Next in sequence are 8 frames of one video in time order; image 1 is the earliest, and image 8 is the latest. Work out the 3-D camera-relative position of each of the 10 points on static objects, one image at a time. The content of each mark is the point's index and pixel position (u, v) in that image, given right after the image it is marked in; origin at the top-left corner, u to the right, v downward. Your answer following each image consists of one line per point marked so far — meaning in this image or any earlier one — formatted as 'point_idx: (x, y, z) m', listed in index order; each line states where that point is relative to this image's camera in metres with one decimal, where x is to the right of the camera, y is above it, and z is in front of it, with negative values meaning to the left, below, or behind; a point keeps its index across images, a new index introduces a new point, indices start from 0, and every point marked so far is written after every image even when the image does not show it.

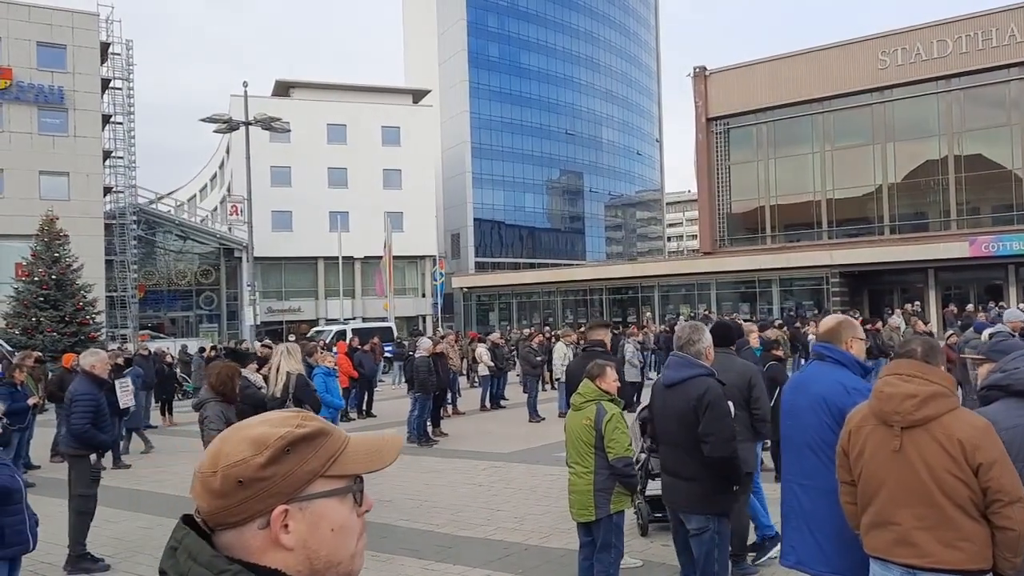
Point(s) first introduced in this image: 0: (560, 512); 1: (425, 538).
0: (+0.6, -2.3, +8.4) m
1: (-0.7, -2.3, +7.5) m
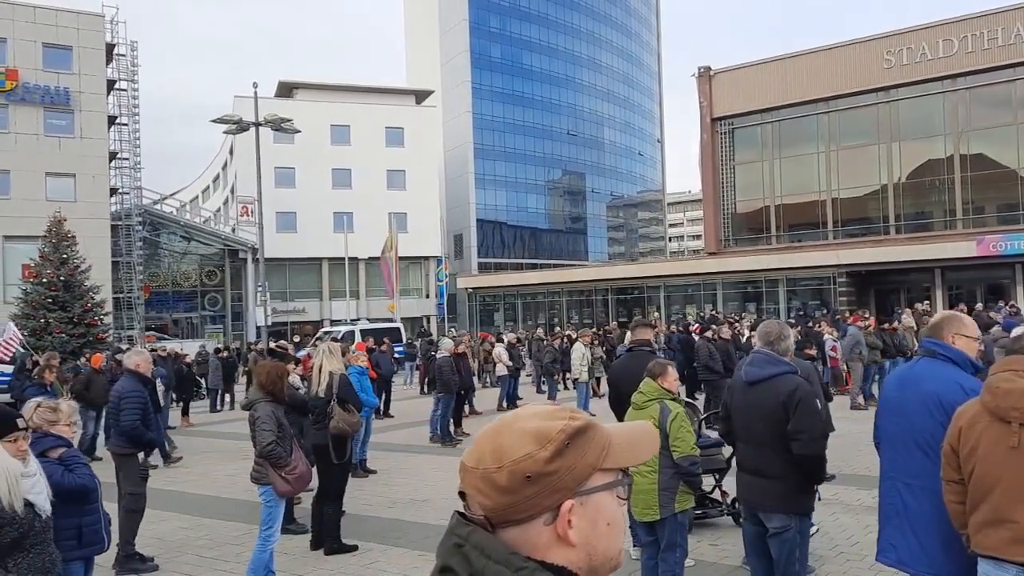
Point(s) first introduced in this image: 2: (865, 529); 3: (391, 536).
0: (+0.9, -2.3, +8.4) m
1: (-0.3, -2.3, +7.4) m
2: (+3.1, -2.1, +7.1) m
3: (-1.1, -2.4, +7.7) m
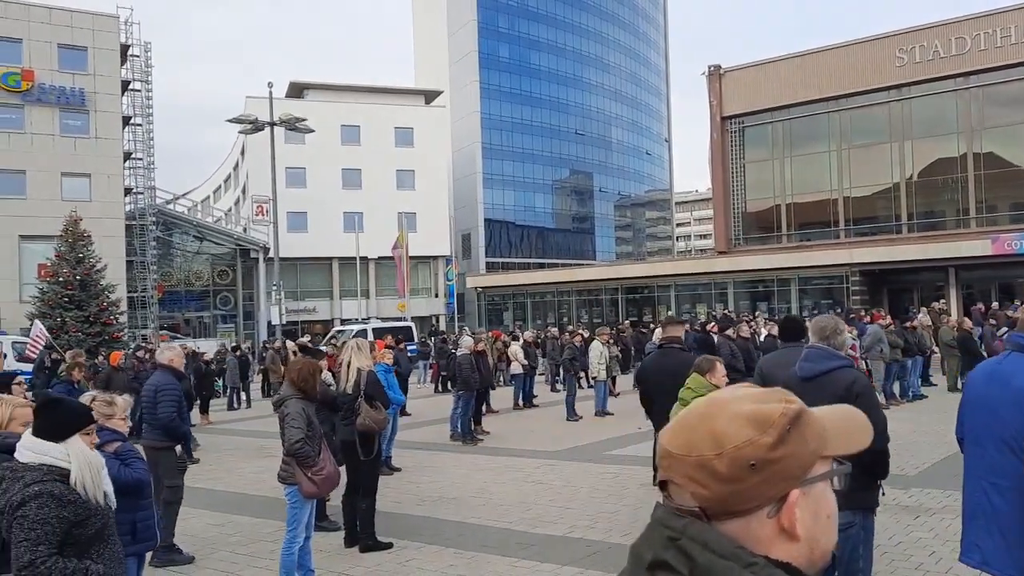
0: (+1.3, -2.3, +8.4) m
1: (0.0, -2.3, +7.4) m
2: (+3.4, -2.1, +7.0) m
3: (-0.8, -2.3, +7.6) m
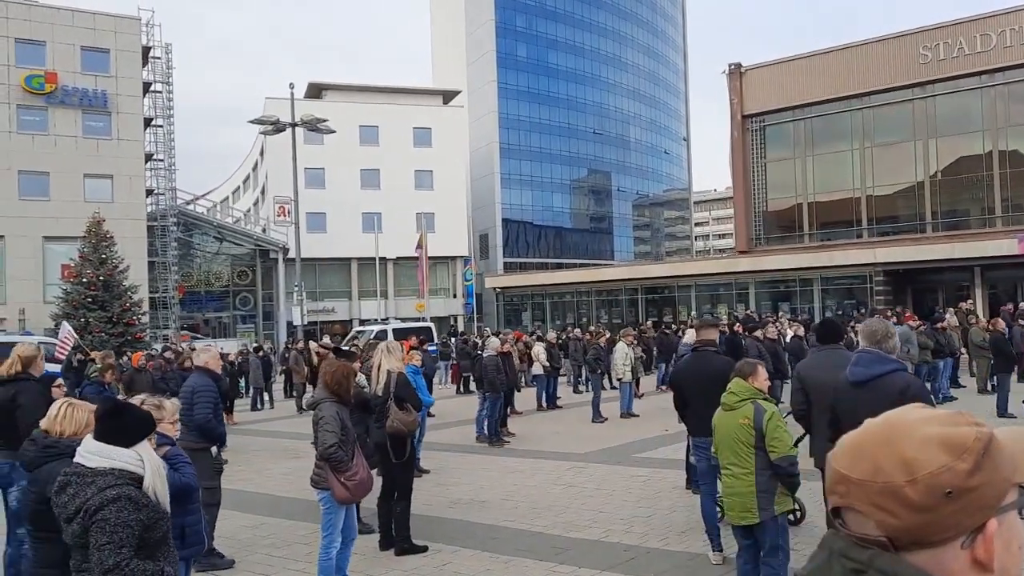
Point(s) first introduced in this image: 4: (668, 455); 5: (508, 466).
0: (+1.6, -2.3, +8.3) m
1: (+0.3, -2.3, +7.3) m
2: (+3.7, -2.1, +6.9) m
3: (-0.5, -2.3, +7.6) m
4: (+2.3, -2.5, +11.9) m
5: (0.0, -2.5, +11.5) m
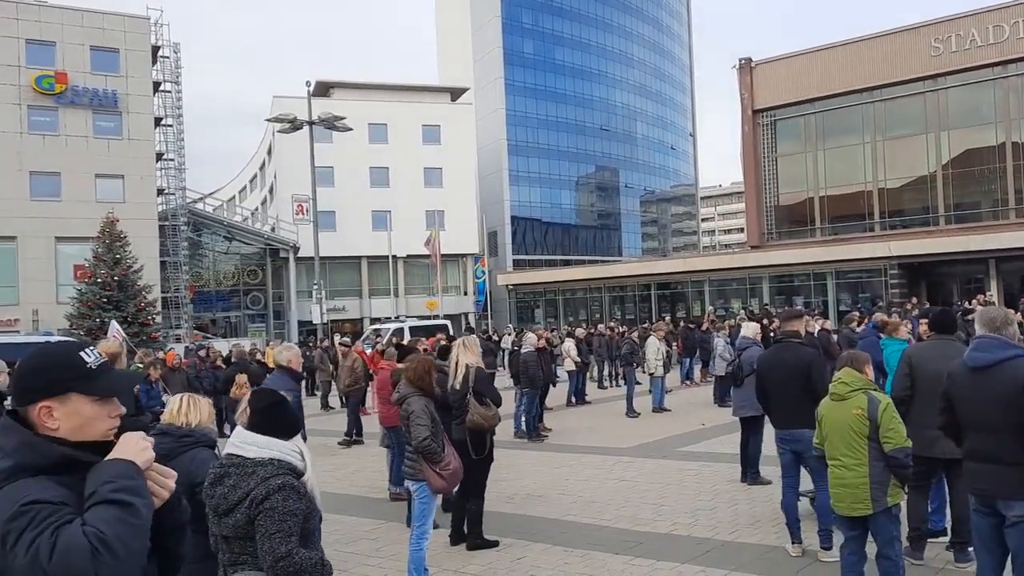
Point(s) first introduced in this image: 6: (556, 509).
0: (+2.2, -2.2, +8.2) m
1: (+0.9, -2.2, +7.3) m
2: (+4.3, -2.0, +6.9) m
3: (+0.1, -2.3, +7.5) m
4: (+2.9, -2.4, +11.8) m
5: (+0.6, -2.5, +11.5) m
6: (+0.5, -2.3, +8.5) m
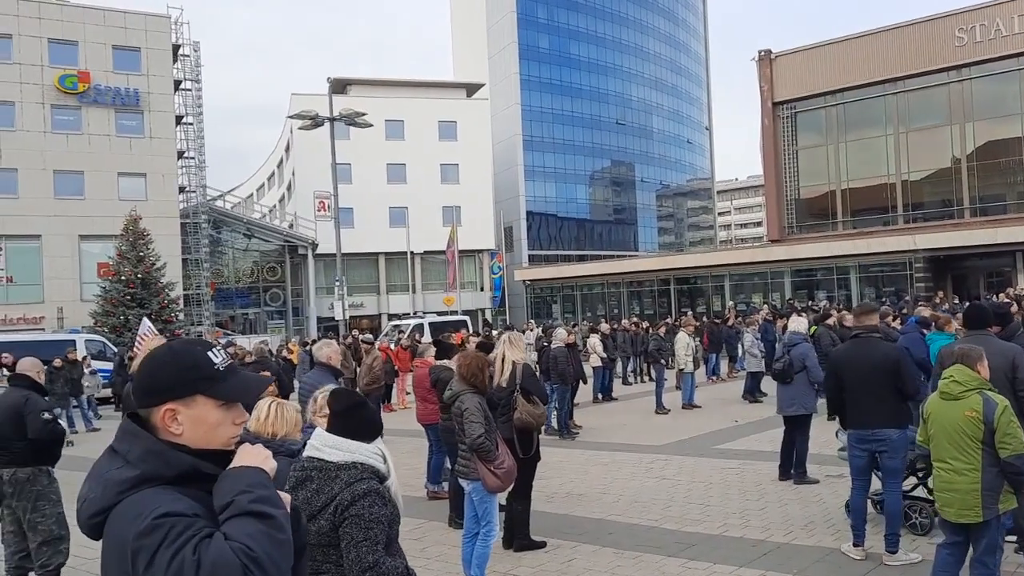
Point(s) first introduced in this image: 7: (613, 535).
0: (+2.7, -2.2, +8.1) m
1: (+1.3, -2.2, +7.1) m
2: (+4.7, -1.9, +6.7) m
3: (+0.6, -2.2, +7.4) m
4: (+3.4, -2.3, +11.7) m
5: (+1.1, -2.4, +11.4) m
6: (+0.9, -2.3, +8.4) m
7: (+0.9, -2.2, +7.3) m
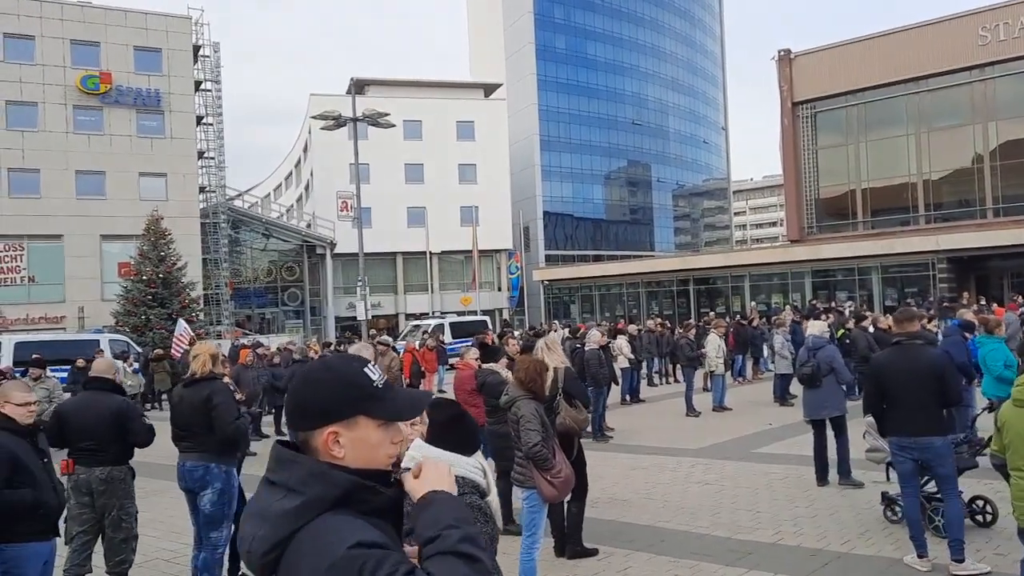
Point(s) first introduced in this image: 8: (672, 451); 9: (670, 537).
0: (+3.1, -2.2, +7.9) m
1: (+1.8, -2.2, +7.0) m
2: (+5.2, -2.0, +6.5) m
3: (+1.0, -2.3, +7.3) m
4: (+3.9, -2.3, +11.5) m
5: (+1.6, -2.4, +11.2) m
6: (+1.4, -2.3, +8.3) m
7: (+1.4, -2.2, +7.1) m
8: (+2.4, -2.4, +12.0) m
9: (+1.4, -2.2, +7.3) m
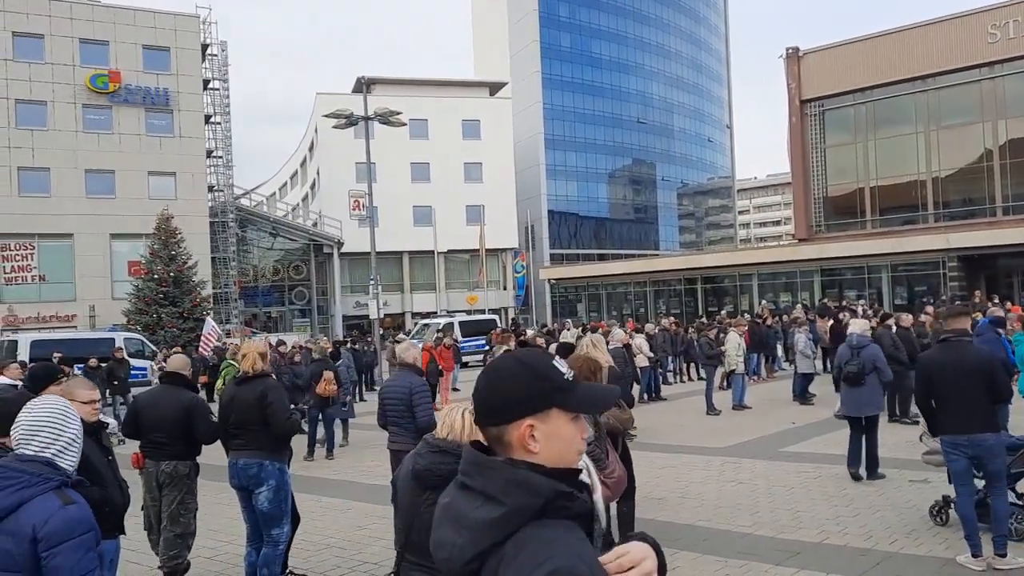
0: (+3.5, -2.2, +7.8) m
1: (+2.2, -2.2, +7.0) m
2: (+5.6, -1.9, +6.4) m
3: (+1.4, -2.2, +7.2) m
4: (+4.3, -2.3, +11.5) m
5: (+2.0, -2.4, +11.2) m
6: (+1.7, -2.3, +8.2) m
7: (+1.7, -2.2, +7.1) m
8: (+2.7, -2.4, +12.0) m
9: (+1.8, -2.2, +7.3) m
